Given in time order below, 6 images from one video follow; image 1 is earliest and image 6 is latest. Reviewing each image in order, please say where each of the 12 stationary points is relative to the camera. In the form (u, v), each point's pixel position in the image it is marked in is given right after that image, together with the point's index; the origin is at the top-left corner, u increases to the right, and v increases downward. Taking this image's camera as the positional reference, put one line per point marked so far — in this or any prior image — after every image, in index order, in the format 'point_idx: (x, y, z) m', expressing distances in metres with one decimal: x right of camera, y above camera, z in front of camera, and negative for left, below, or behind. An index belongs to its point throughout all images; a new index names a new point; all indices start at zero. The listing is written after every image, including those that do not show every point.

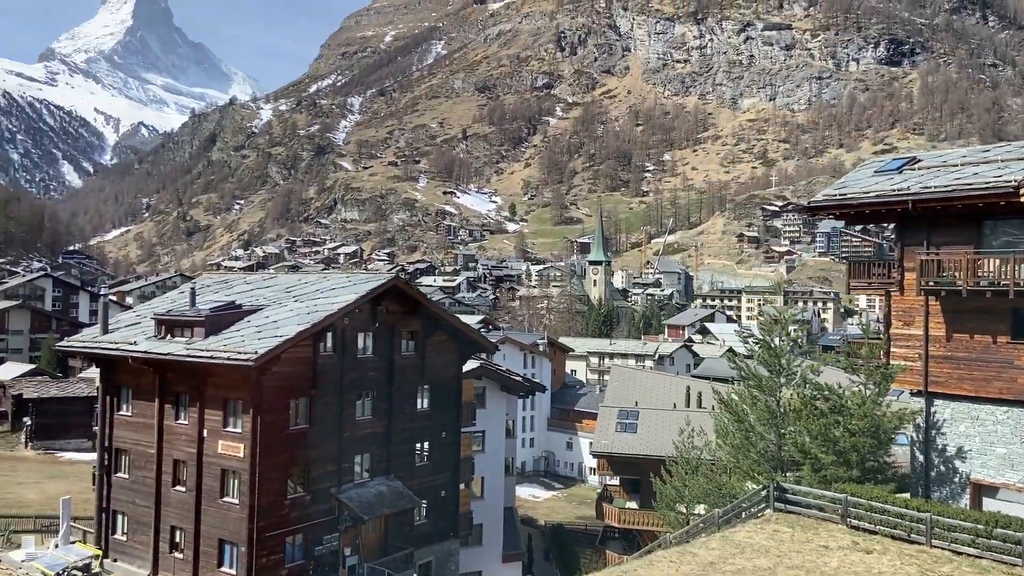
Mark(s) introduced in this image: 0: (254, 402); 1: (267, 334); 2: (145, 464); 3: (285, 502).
0: (-5.8, -2.5, +17.9) m
1: (-5.7, -1.0, +18.2) m
2: (-9.1, -4.4, +19.8) m
3: (-5.2, -4.9, +18.3) m
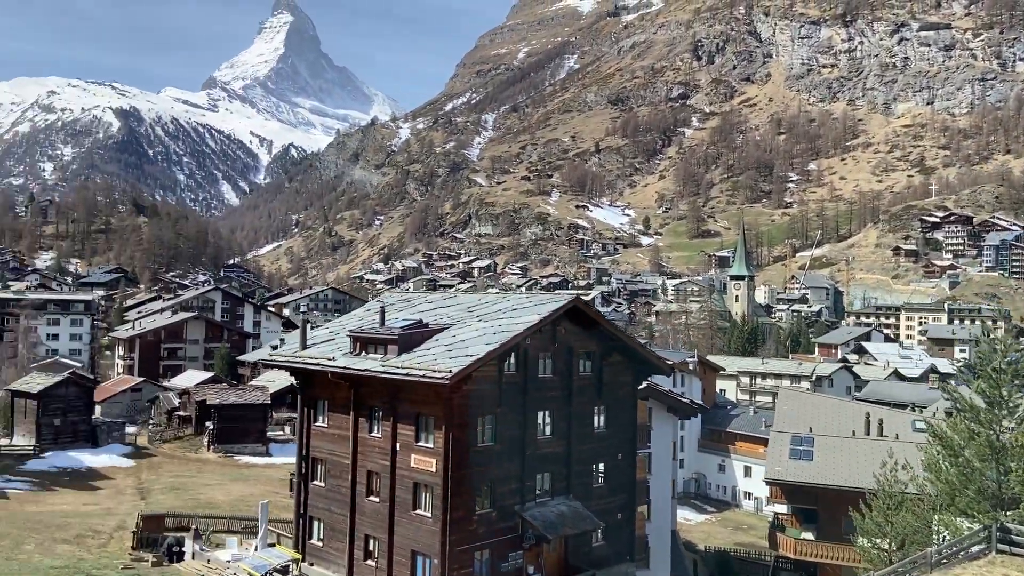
0: (-1.6, -3.0, +18.4) m
1: (-1.3, -1.5, +18.8) m
2: (-4.5, -4.9, +20.8) m
3: (-0.9, -5.4, +18.7) m
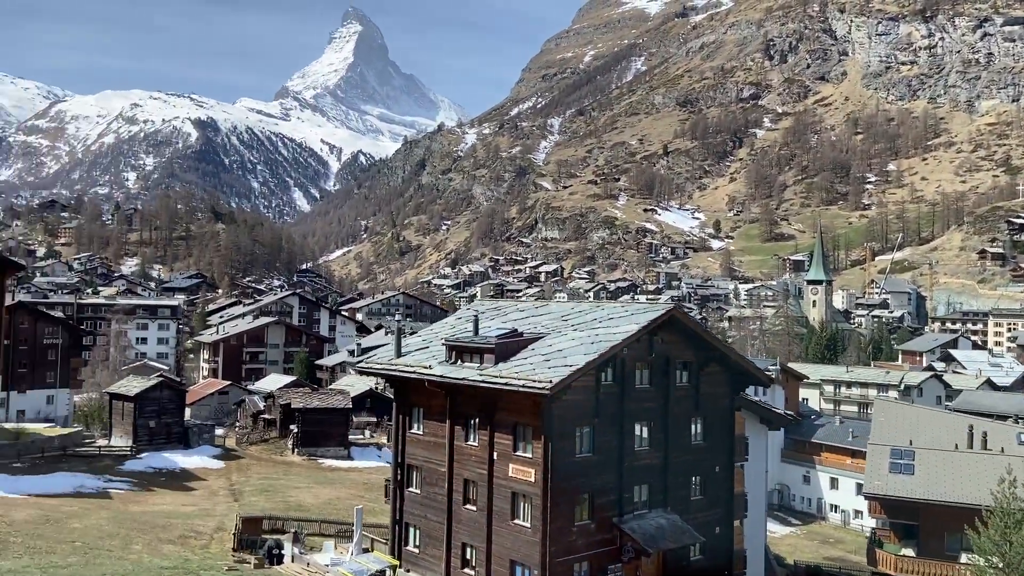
0: (+0.7, -3.2, +18.4) m
1: (+1.0, -1.7, +18.7) m
2: (-2.0, -5.1, +21.0) m
3: (+1.4, -5.6, +18.6) m
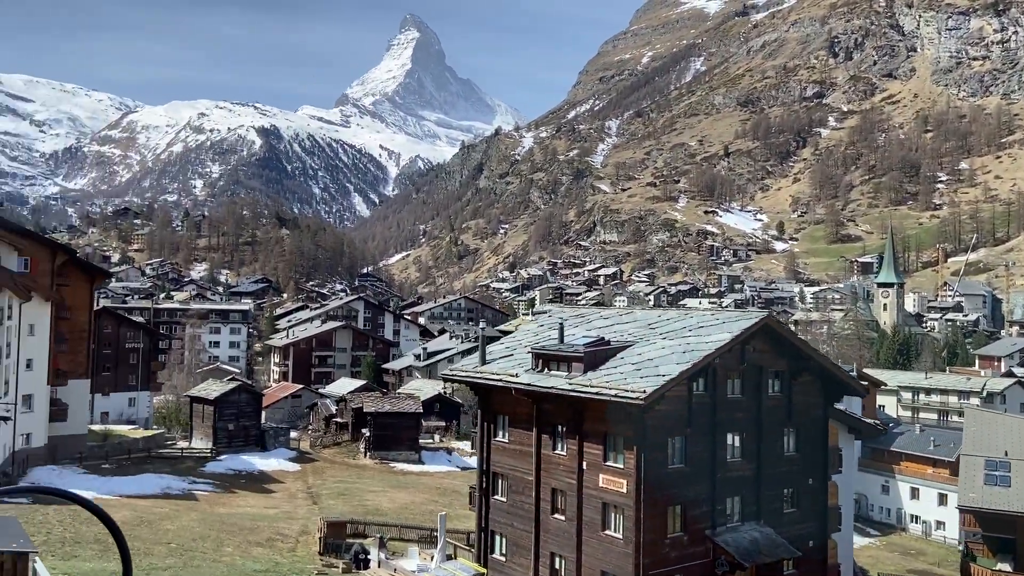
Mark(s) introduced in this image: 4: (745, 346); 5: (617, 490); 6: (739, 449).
0: (+2.8, -3.4, +18.1) m
1: (+3.1, -1.9, +18.5) m
2: (+0.3, -5.3, +20.9) m
3: (+3.5, -5.8, +18.3) m
4: (+5.8, -1.4, +19.7) m
5: (+2.4, -4.7, +18.4) m
6: (+5.6, -4.0, +19.7) m
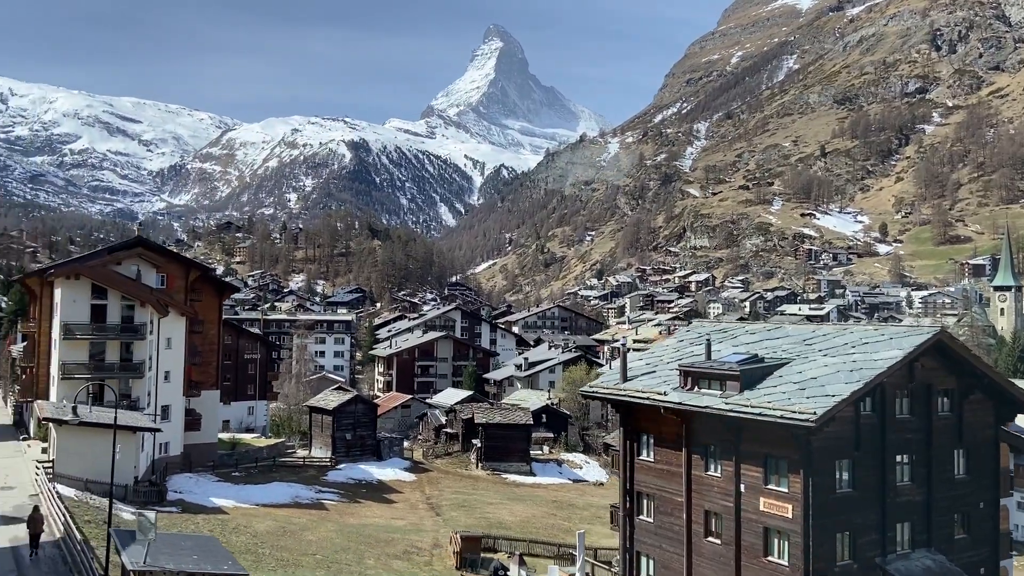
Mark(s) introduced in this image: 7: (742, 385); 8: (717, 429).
0: (+6.3, -3.8, +17.4) m
1: (+6.6, -2.3, +17.7) m
2: (+4.1, -5.7, +20.4) m
3: (+7.0, -6.1, +17.4) m
4: (+9.4, -1.8, +18.7) m
5: (+6.0, -5.0, +17.7) m
6: (+9.2, -4.3, +18.7) m
7: (+5.4, -2.3, +18.9) m
8: (+4.9, -3.4, +19.3) m
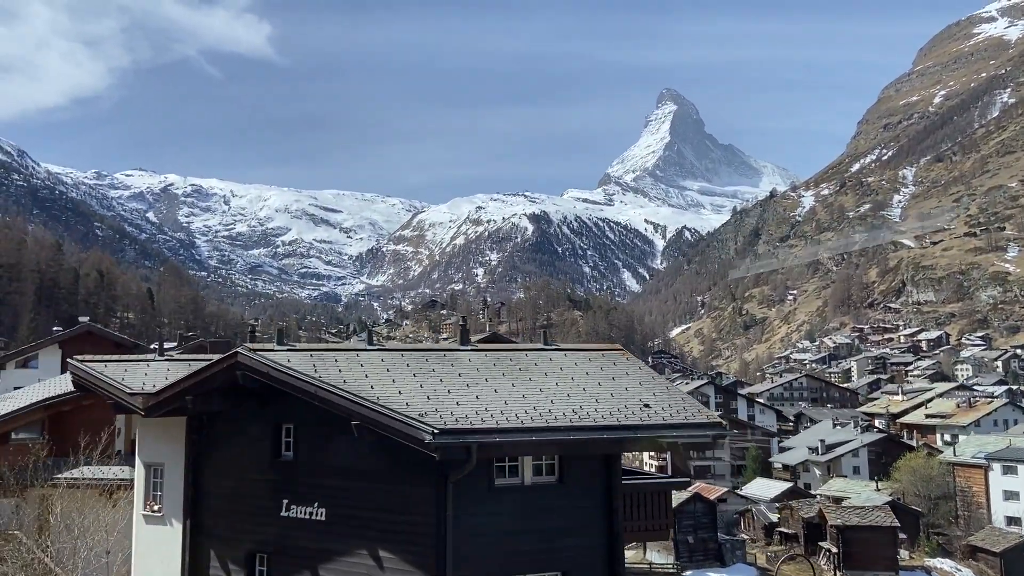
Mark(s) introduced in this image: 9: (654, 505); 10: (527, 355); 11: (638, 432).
0: (+18.5, -5.5, +11.6) m
1: (+18.8, -4.0, +12.0) m
2: (+17.0, -7.7, +14.8) m
3: (+19.3, -7.8, +11.3) m
4: (+21.7, -3.4, +12.4) m
5: (+18.2, -6.7, +11.9) m
6: (+21.6, -5.9, +12.2) m
7: (+17.8, -4.1, +13.4) m
8: (+17.5, -5.3, +13.8) m
9: (+1.4, -2.9, +10.8) m
10: (+0.2, -0.8, +10.2) m
11: (+1.3, -1.6, +8.5) m
